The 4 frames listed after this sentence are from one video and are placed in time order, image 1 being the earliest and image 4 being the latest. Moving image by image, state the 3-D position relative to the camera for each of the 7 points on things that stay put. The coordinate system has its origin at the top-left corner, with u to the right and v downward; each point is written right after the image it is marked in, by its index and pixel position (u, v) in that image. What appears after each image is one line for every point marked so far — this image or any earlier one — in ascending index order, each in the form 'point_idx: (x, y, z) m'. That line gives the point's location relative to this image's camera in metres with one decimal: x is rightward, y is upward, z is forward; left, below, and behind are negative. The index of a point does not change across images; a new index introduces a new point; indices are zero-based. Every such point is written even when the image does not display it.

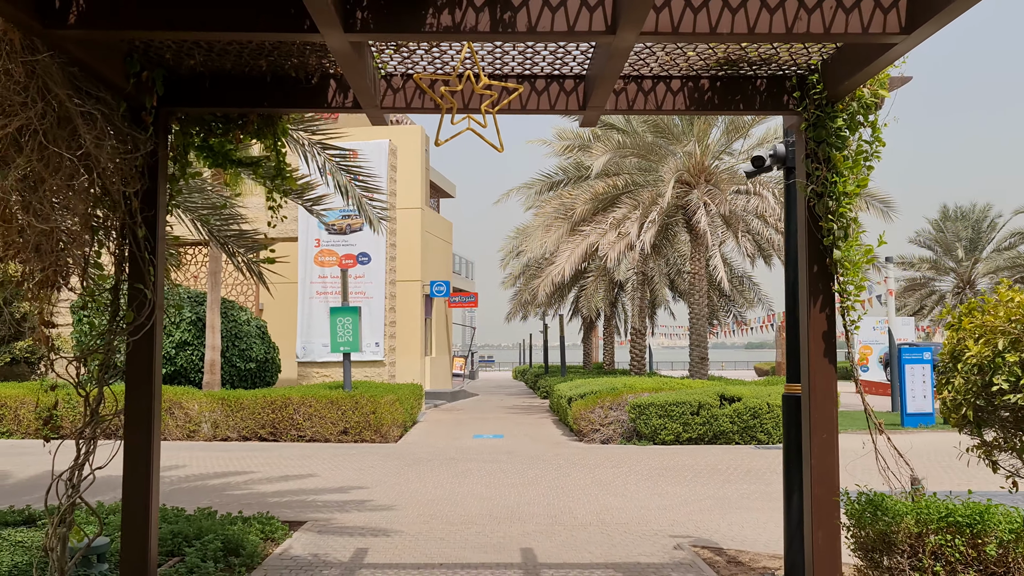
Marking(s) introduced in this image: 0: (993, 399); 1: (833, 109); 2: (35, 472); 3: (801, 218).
0: (+1.9, -0.5, +3.5) m
1: (+1.3, +0.7, +3.5) m
2: (-4.4, -1.7, +8.0) m
3: (+1.2, +0.3, +3.7) m
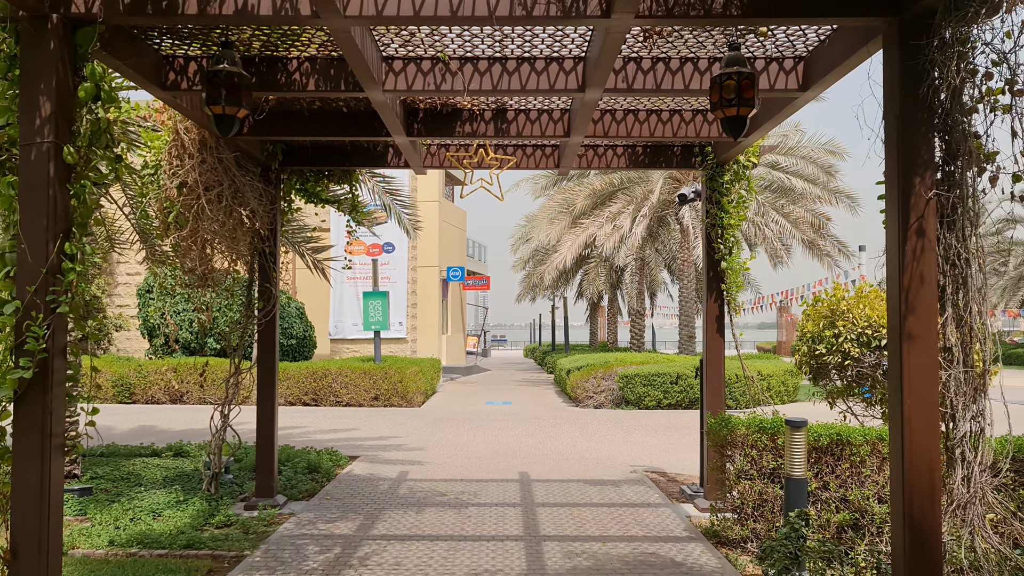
0: (+1.9, -0.4, +5.3) m
1: (+1.3, +0.7, +5.3) m
2: (-4.4, -1.6, +9.9) m
3: (+1.2, +0.3, +5.5) m
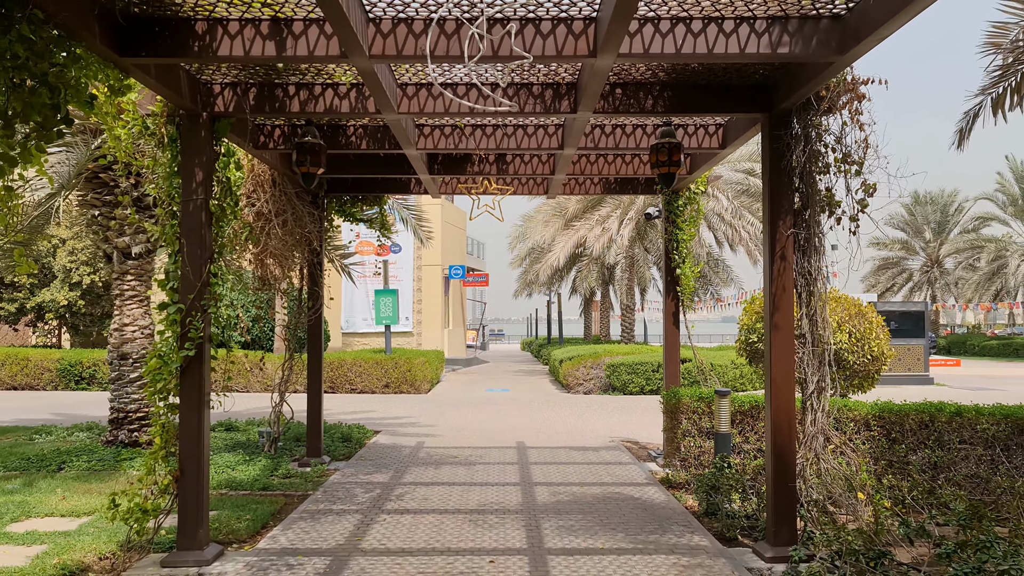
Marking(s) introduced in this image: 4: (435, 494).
0: (+1.9, -0.5, +6.7) m
1: (+1.3, +0.7, +6.7) m
2: (-4.4, -1.6, +11.3) m
3: (+1.2, +0.3, +6.9) m
4: (-0.5, -1.4, +5.7) m
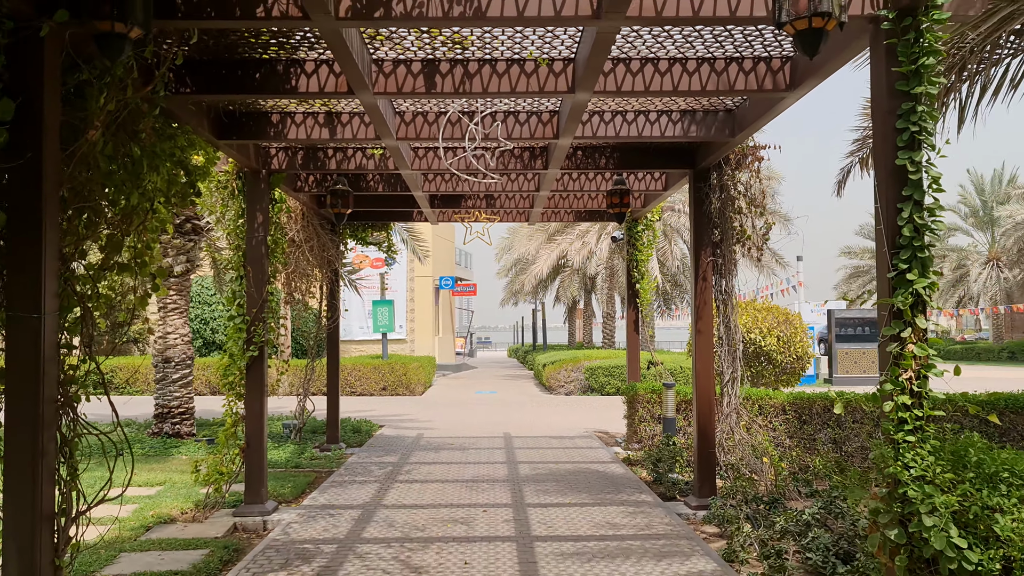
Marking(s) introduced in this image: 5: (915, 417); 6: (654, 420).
0: (+1.8, -0.6, +8.0) m
1: (+1.2, +0.6, +8.0) m
2: (-4.6, -1.8, +12.5) m
3: (+1.1, +0.2, +8.2) m
4: (-0.6, -1.5, +7.0) m
5: (+1.2, -0.4, +2.6) m
6: (+1.2, -1.1, +7.1) m
